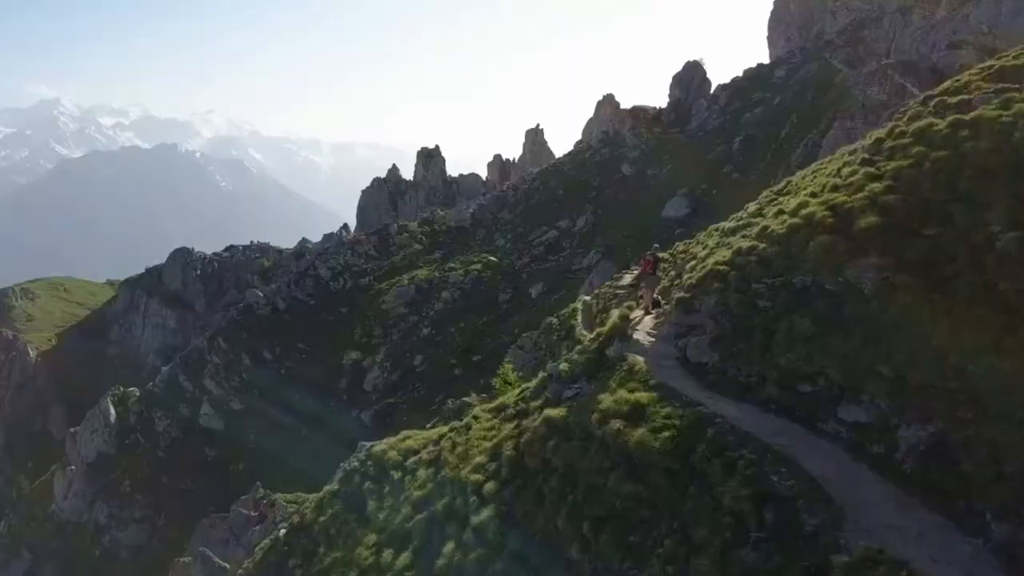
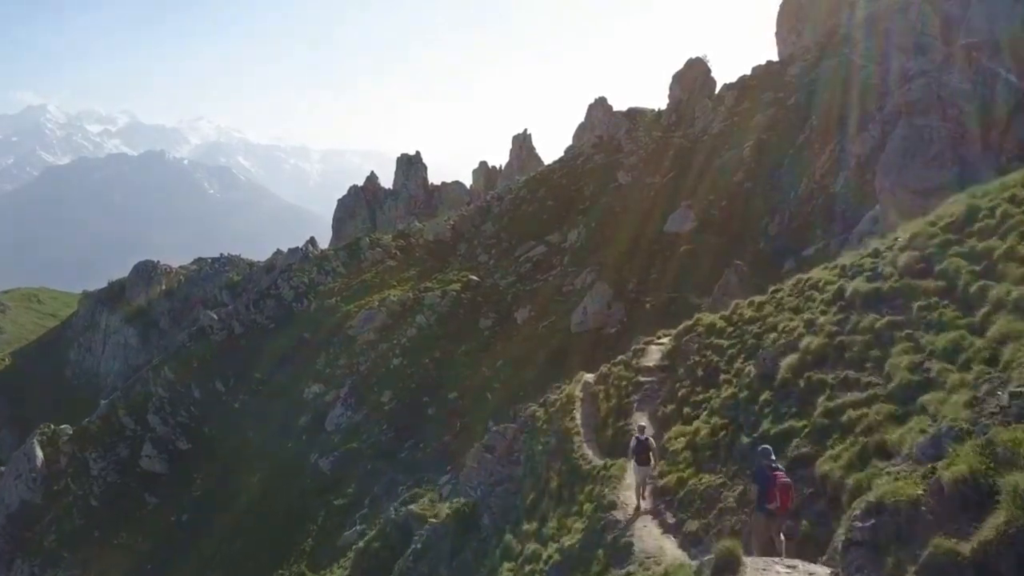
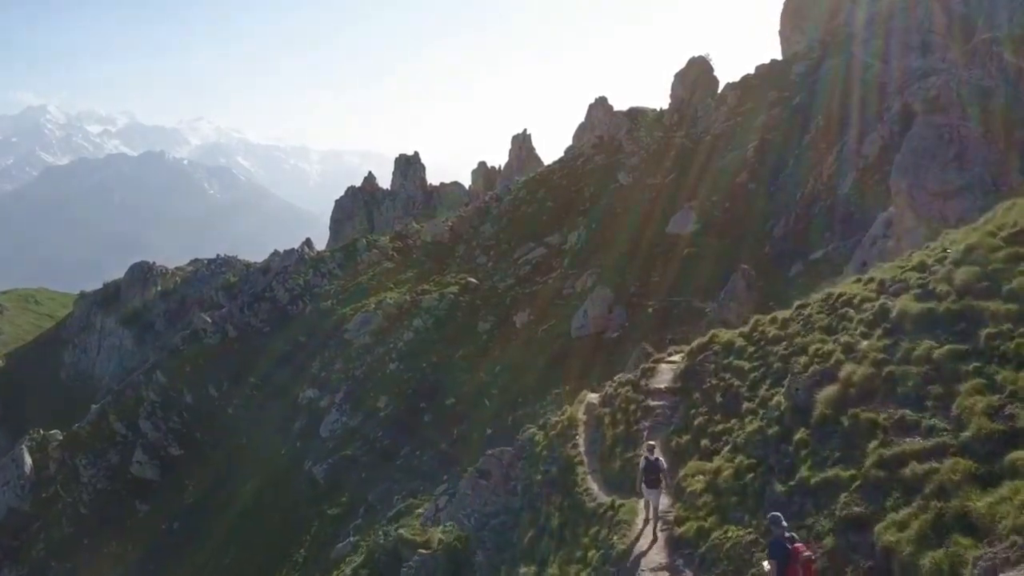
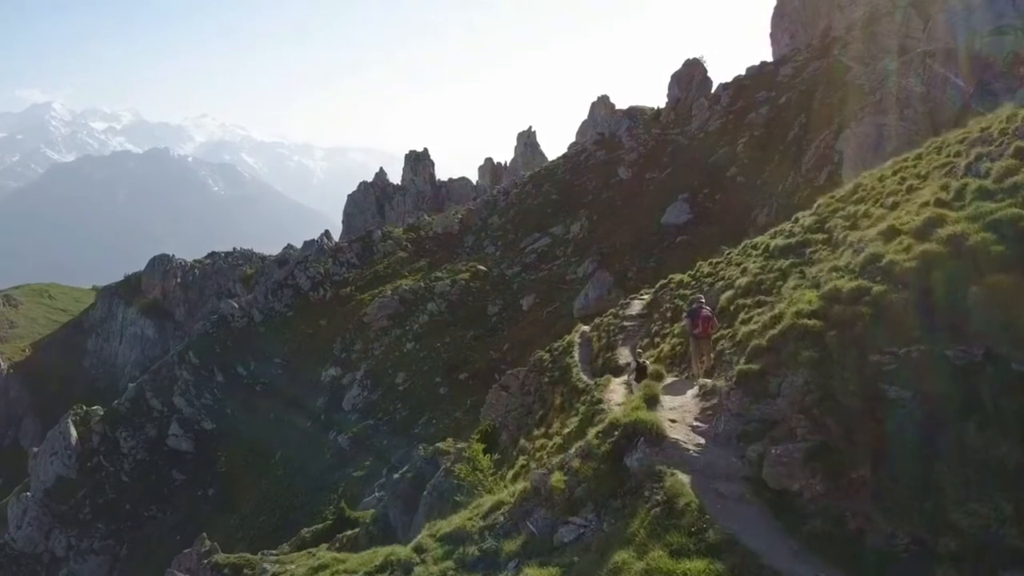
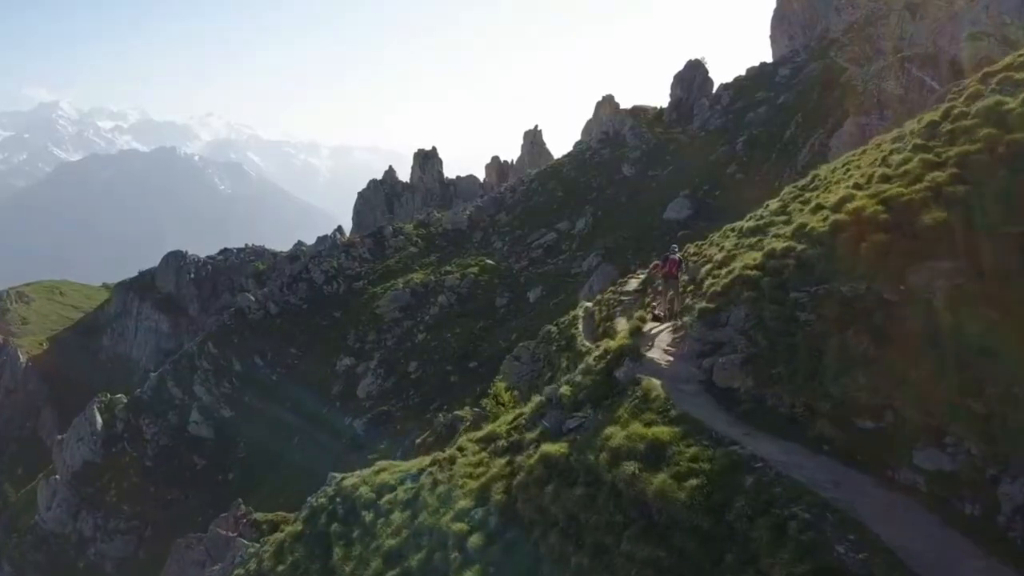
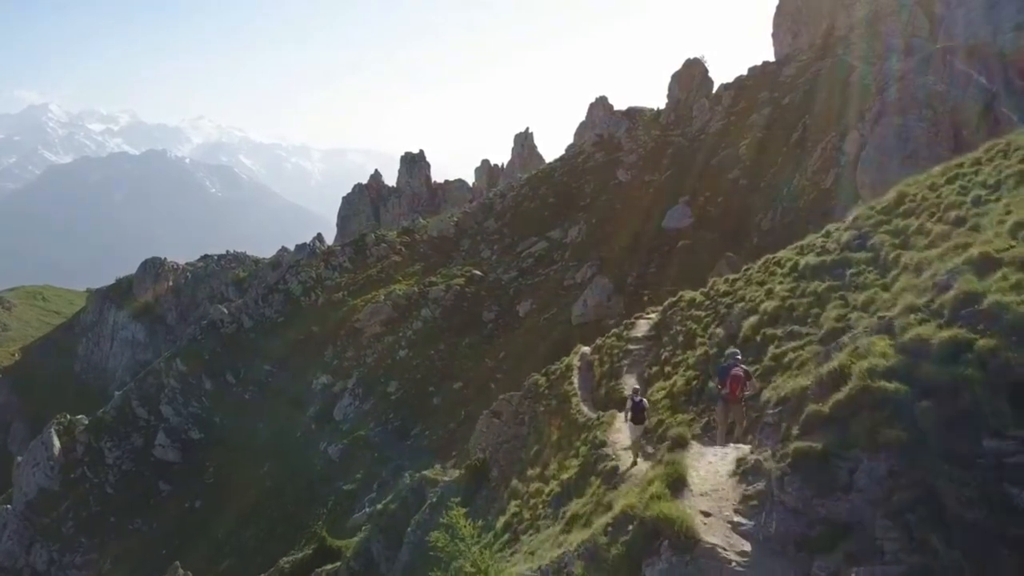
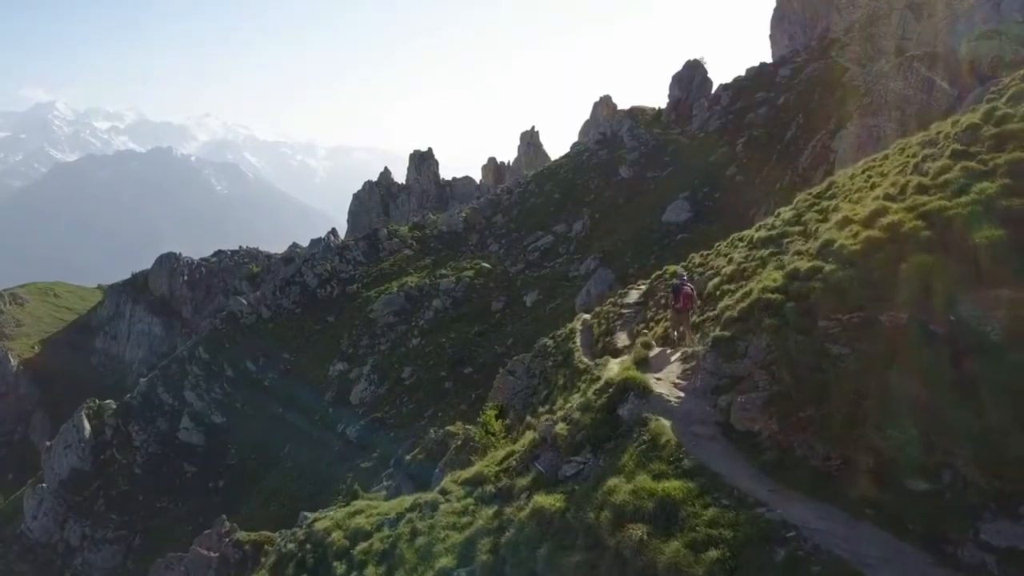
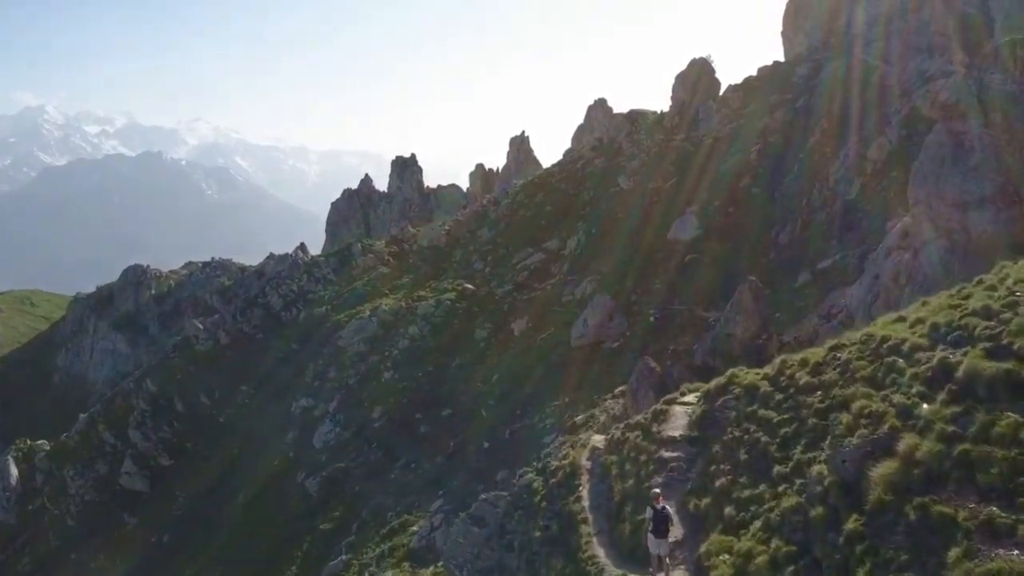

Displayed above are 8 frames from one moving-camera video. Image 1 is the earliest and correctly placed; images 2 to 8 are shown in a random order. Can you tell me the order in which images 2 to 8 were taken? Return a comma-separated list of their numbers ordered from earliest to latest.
5, 7, 4, 6, 2, 3, 8
